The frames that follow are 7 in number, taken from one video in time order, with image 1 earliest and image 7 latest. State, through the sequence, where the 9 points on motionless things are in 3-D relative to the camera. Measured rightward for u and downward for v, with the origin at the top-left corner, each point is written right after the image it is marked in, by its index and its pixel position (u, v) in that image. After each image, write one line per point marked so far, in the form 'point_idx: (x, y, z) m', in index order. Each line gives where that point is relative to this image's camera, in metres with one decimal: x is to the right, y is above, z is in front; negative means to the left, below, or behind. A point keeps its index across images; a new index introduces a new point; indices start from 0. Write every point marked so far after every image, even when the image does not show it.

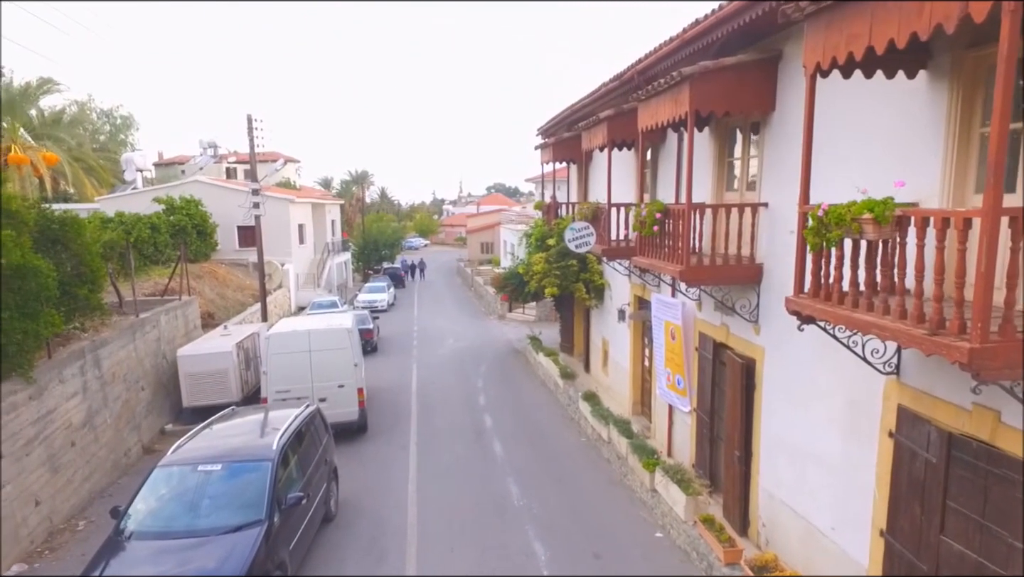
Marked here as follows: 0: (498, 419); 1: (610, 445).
0: (-0.3, -2.7, +12.5) m
1: (+1.7, -2.6, +10.0) m
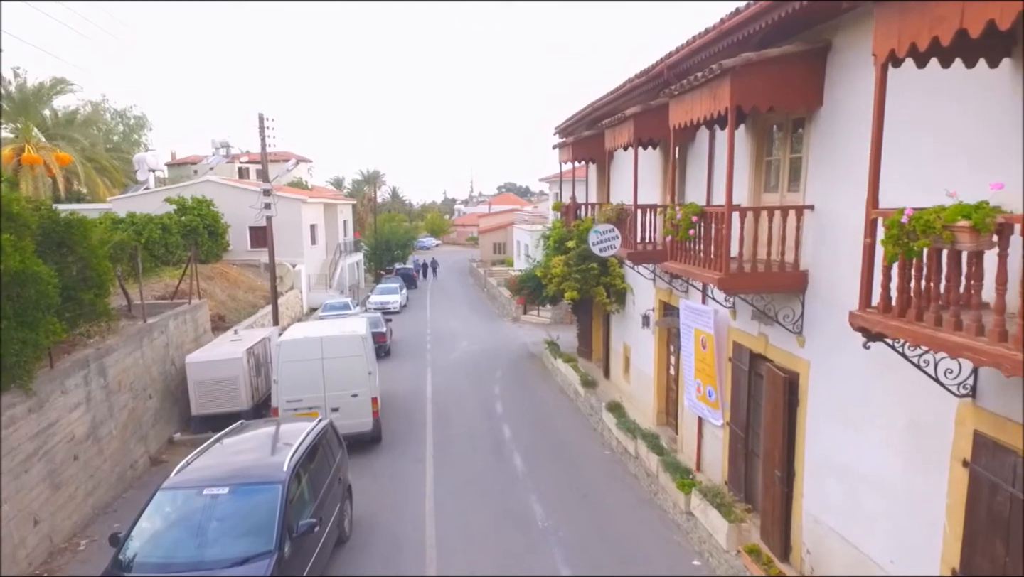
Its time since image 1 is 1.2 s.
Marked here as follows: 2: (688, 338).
0: (+0.1, -2.7, +12.0) m
1: (+2.0, -2.7, +9.5) m
2: (+2.9, -0.8, +10.0) m
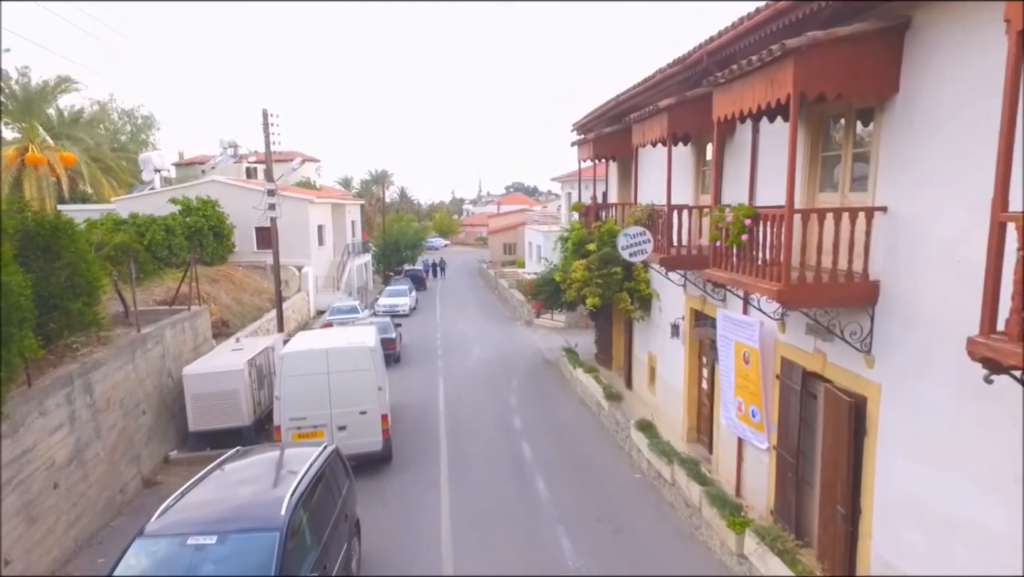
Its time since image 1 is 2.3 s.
0: (+0.5, -2.9, +11.2) m
1: (+2.3, -2.8, +8.7) m
2: (+3.2, -1.0, +9.2) m
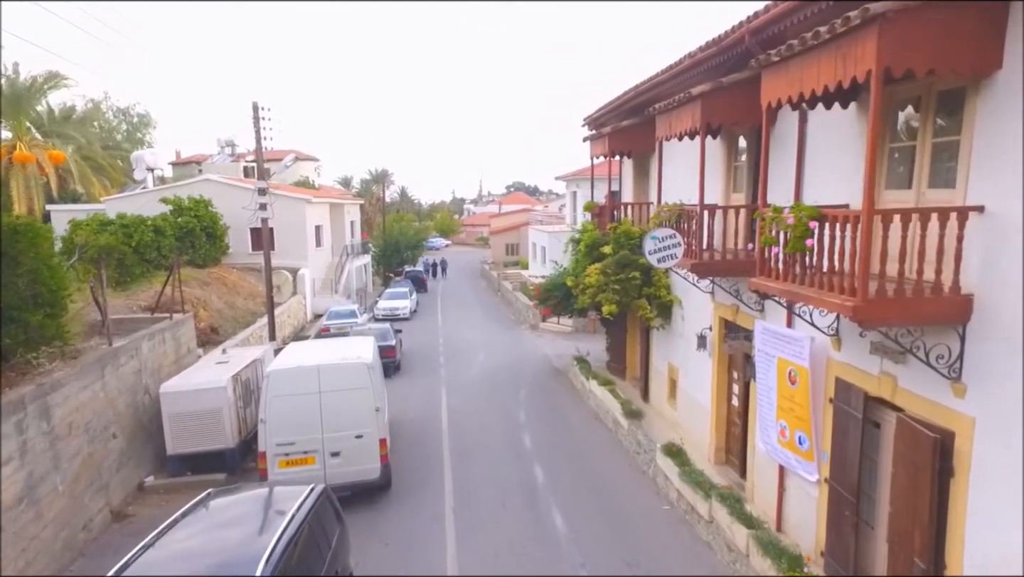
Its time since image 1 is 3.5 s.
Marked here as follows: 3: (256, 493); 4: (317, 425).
0: (+0.7, -3.0, +10.2) m
1: (+2.5, -2.9, +7.7) m
2: (+3.4, -1.1, +8.2) m
3: (-2.8, -2.2, +6.7) m
4: (-2.7, -1.9, +8.5) m
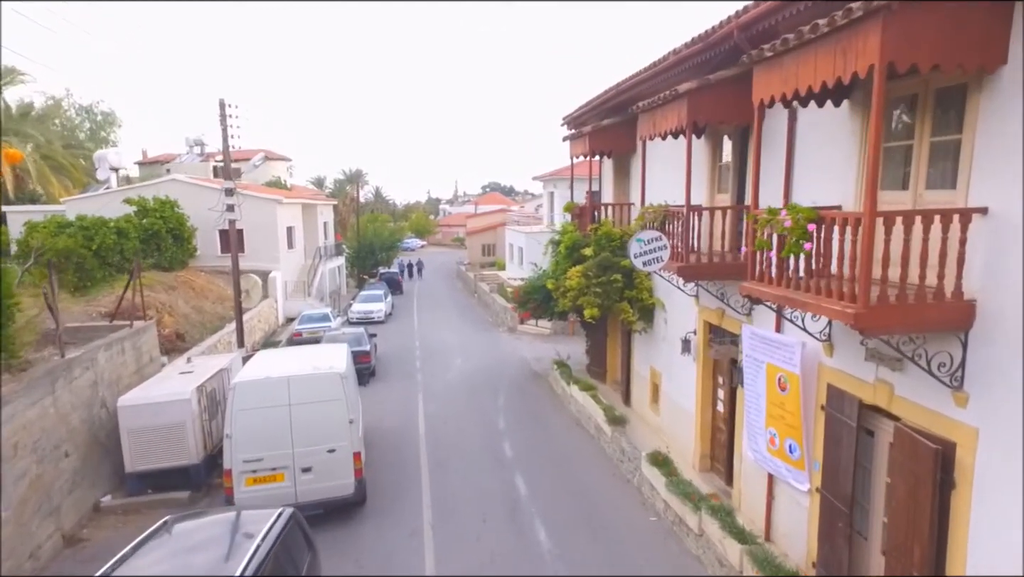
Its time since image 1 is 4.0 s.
0: (+0.3, -3.1, +9.9) m
1: (+2.3, -3.0, +7.4) m
2: (+3.1, -1.1, +7.9) m
3: (-3.0, -2.3, +6.3) m
4: (-3.0, -2.0, +8.0) m
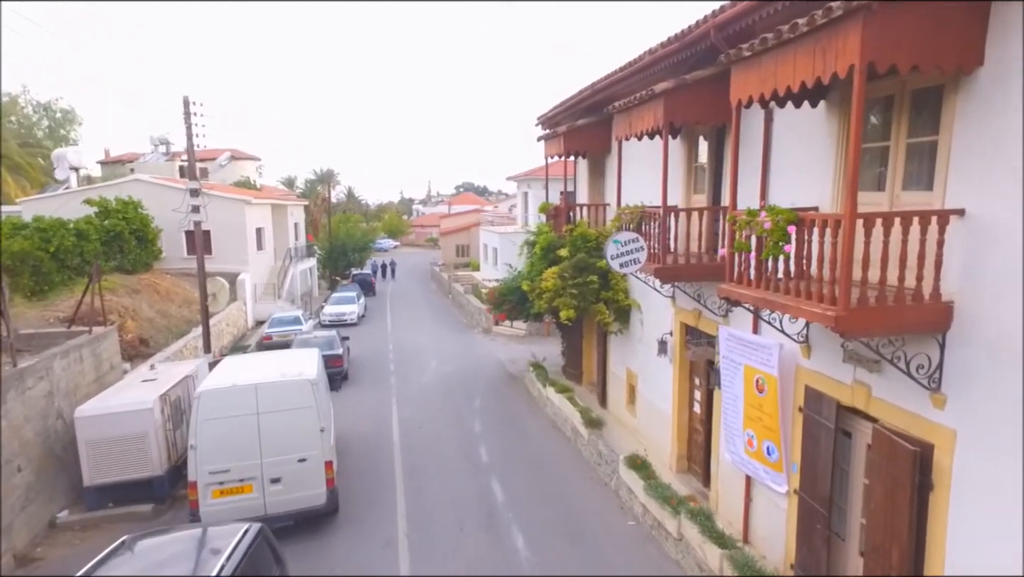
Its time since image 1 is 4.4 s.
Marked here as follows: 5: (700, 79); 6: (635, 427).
0: (0.0, -3.1, +9.7) m
1: (+2.0, -3.0, +7.3) m
2: (+2.8, -1.2, +7.9) m
3: (-3.2, -2.4, +6.0) m
4: (-3.3, -2.0, +7.8) m
5: (+2.3, +2.6, +7.6) m
6: (+2.3, -2.6, +11.7) m
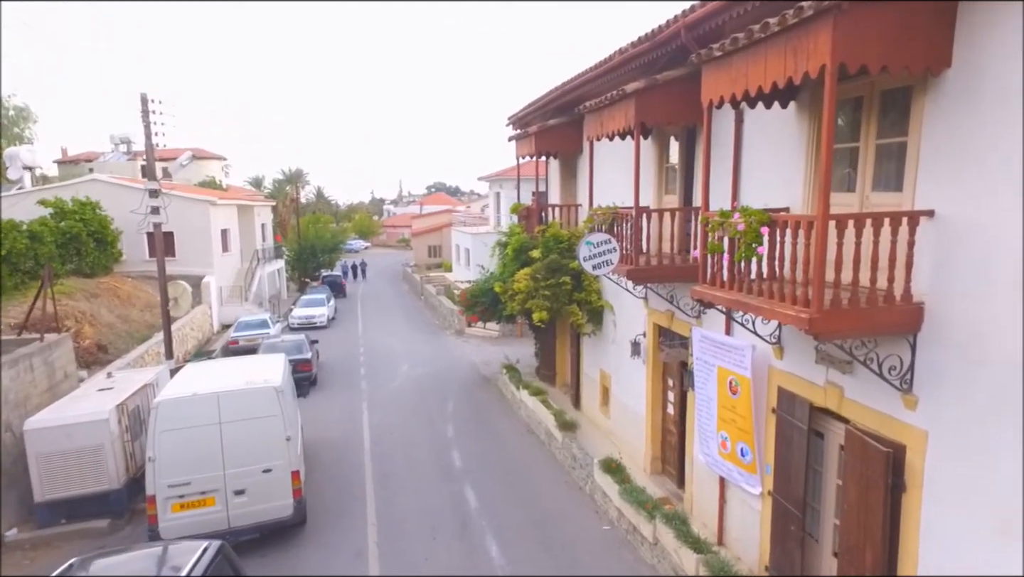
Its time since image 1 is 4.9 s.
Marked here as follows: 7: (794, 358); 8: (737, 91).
0: (-0.4, -3.1, +9.6) m
1: (+1.7, -3.0, +7.3) m
2: (+2.5, -1.2, +7.9) m
3: (-3.4, -2.4, +5.7) m
4: (-3.6, -2.1, +7.5) m
5: (+2.0, +2.6, +7.6) m
6: (+1.8, -2.7, +11.6) m
7: (+3.0, -0.7, +6.5) m
8: (+2.1, +1.8, +5.7) m
